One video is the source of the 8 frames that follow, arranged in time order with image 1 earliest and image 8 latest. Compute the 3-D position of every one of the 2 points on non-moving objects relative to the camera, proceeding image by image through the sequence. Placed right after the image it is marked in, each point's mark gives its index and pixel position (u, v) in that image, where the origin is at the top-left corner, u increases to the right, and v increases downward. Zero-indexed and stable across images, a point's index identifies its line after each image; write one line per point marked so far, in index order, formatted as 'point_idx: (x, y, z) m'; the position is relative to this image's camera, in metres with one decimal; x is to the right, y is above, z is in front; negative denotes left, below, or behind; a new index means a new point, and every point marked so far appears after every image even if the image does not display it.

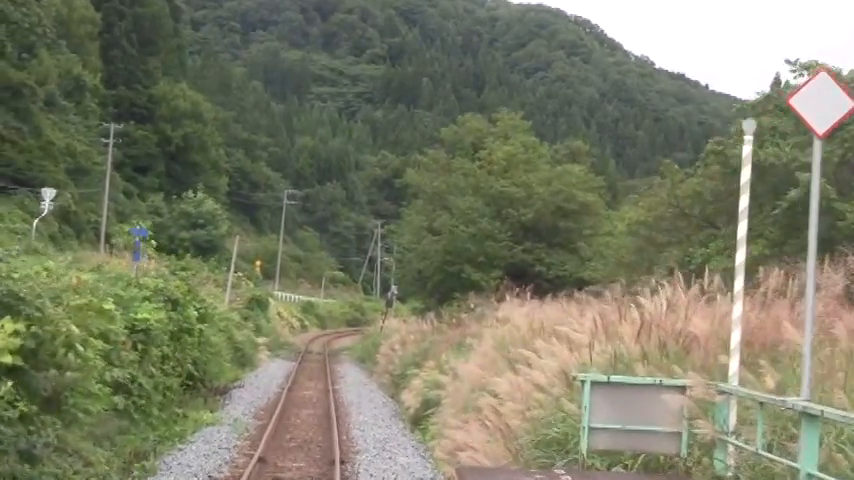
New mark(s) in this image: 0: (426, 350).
0: (+0.1, -1.2, +18.7) m
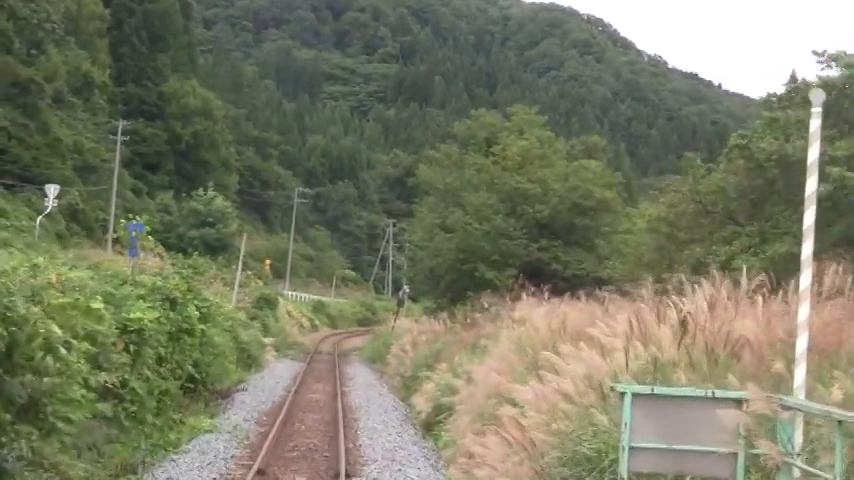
0: (+0.2, -1.1, +17.9) m
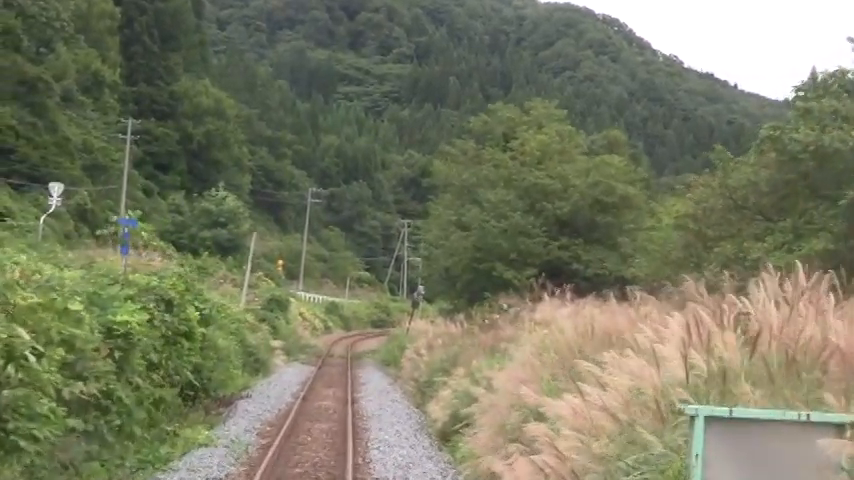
0: (+0.3, -1.1, +16.9) m
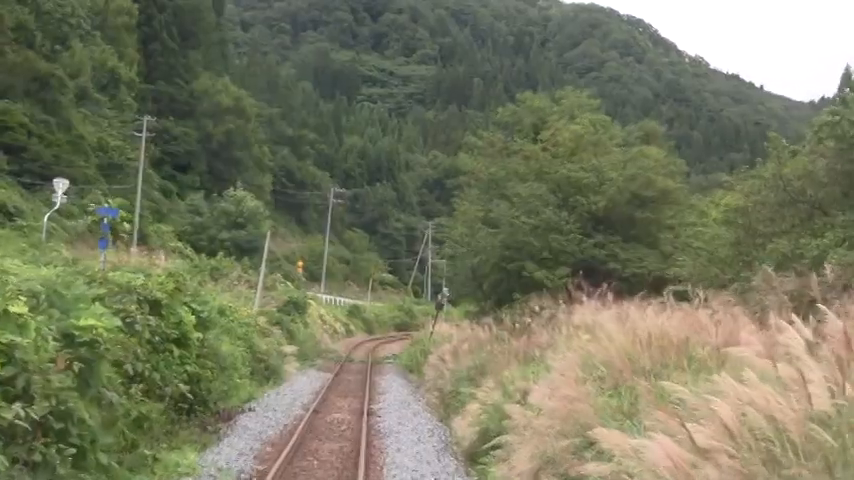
0: (+0.5, -1.1, +15.3) m
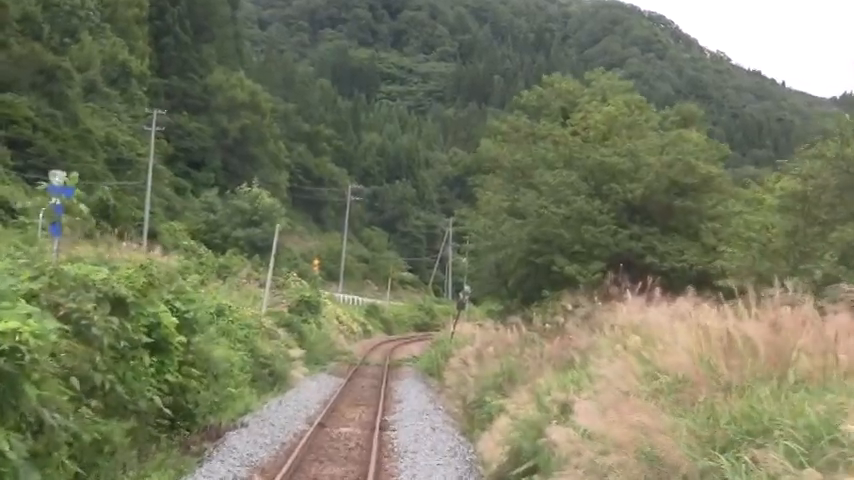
0: (+0.7, -1.0, +13.4) m
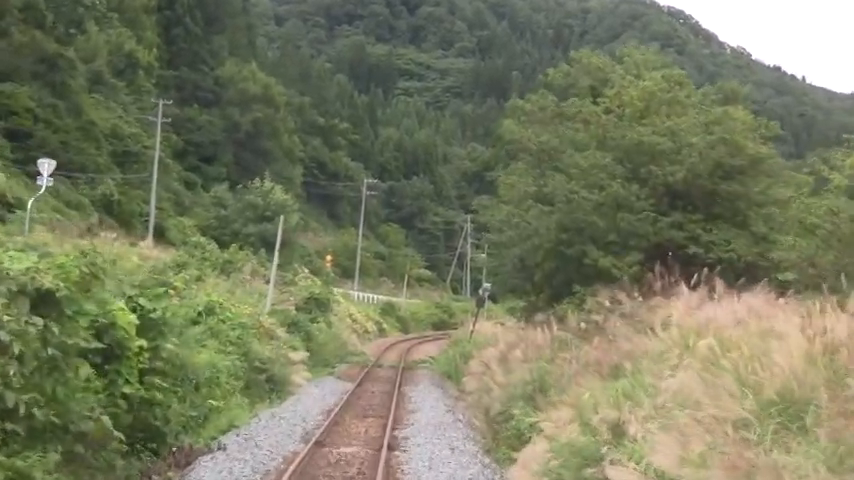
0: (+0.8, -0.9, +11.3) m
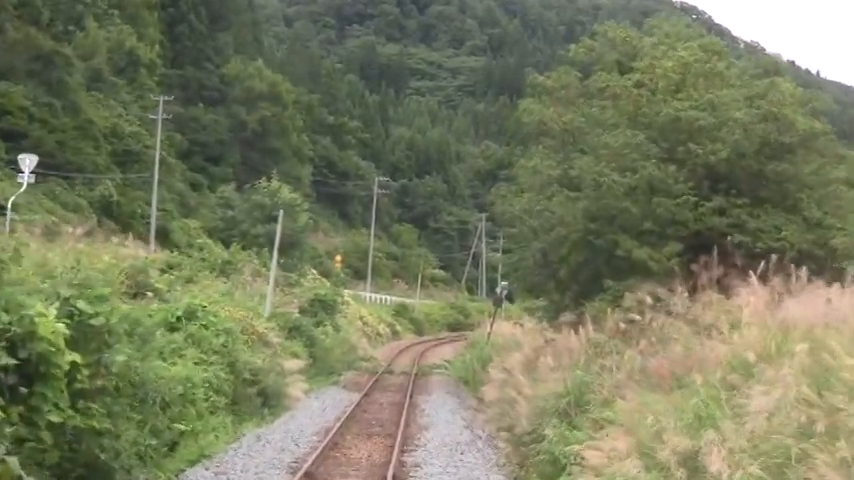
0: (+0.9, -0.8, +9.3) m
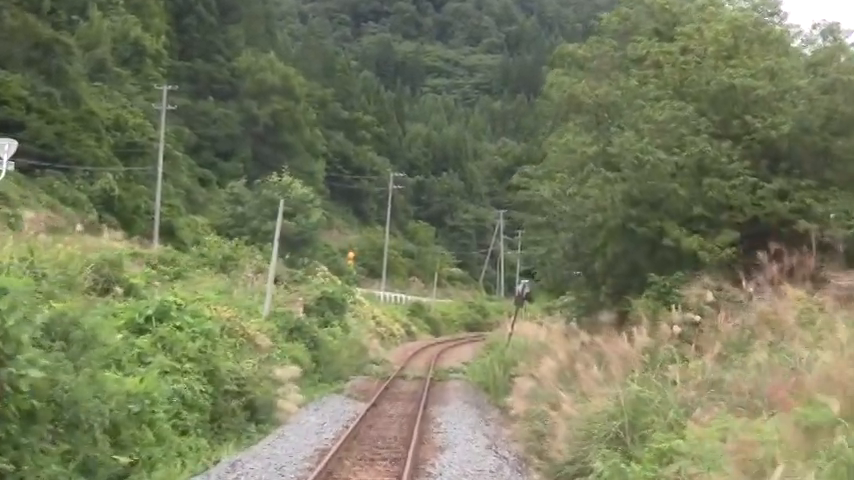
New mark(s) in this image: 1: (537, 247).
0: (+0.9, -0.7, +7.2) m
1: (+1.1, -0.1, +18.1) m
